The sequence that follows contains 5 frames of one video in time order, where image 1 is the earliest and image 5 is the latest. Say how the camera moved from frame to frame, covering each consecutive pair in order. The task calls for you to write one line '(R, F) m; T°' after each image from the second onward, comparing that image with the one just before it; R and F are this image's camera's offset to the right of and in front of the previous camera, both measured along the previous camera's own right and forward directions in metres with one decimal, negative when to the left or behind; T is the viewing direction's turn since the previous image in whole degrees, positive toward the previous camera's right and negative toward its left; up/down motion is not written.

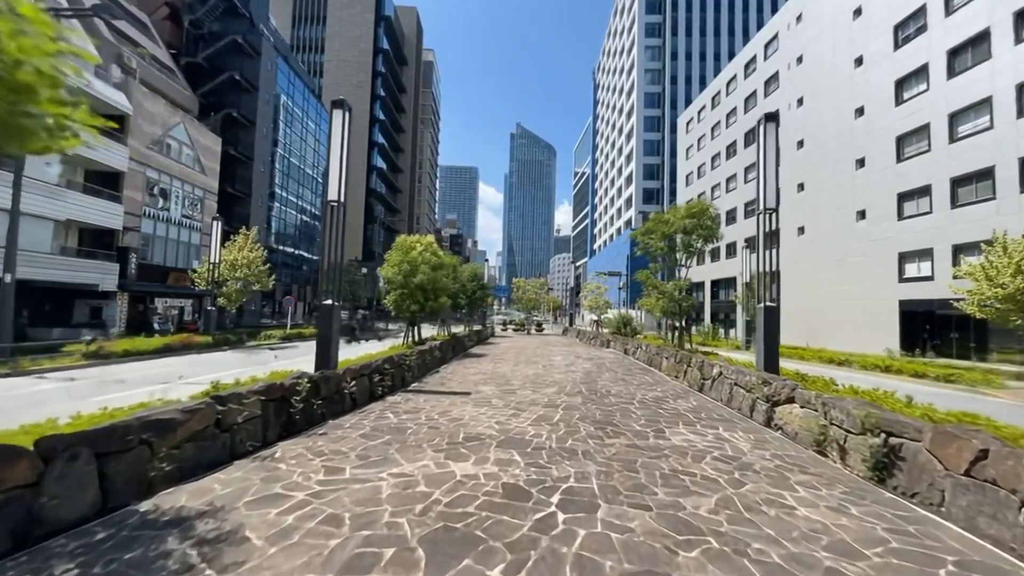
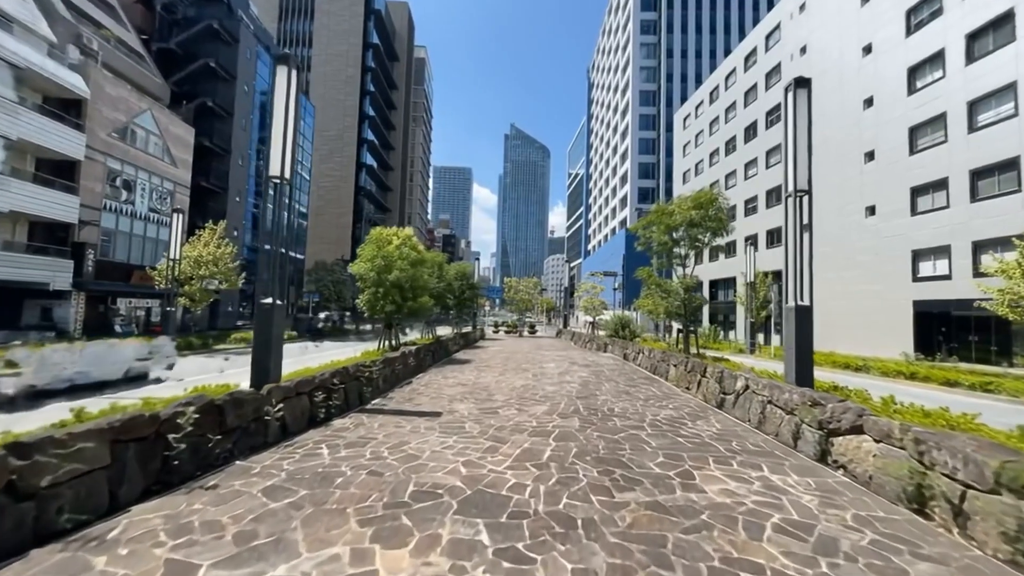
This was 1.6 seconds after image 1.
(+0.2, +1.4) m; +1°
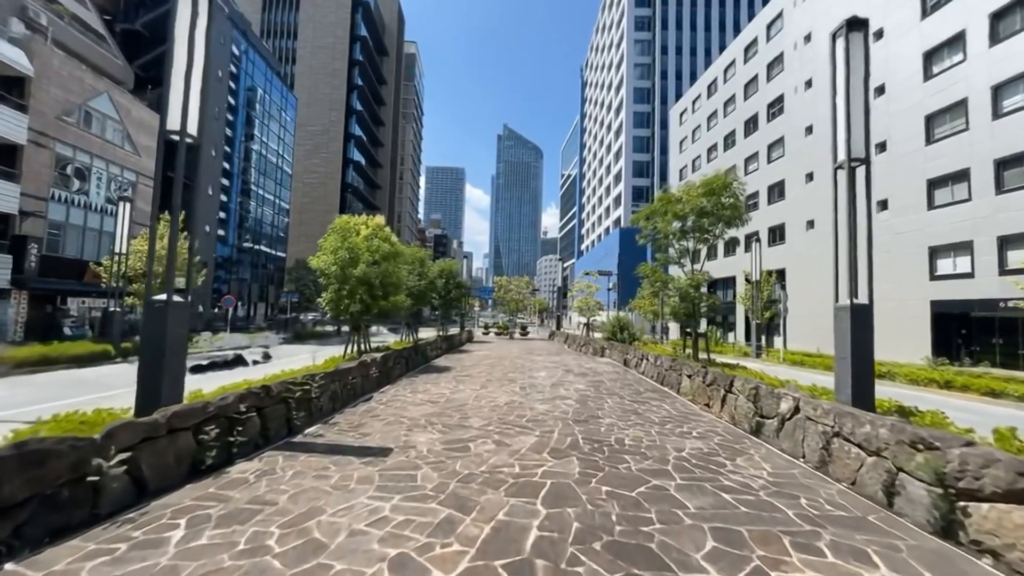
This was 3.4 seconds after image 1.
(+0.2, +1.5) m; +1°
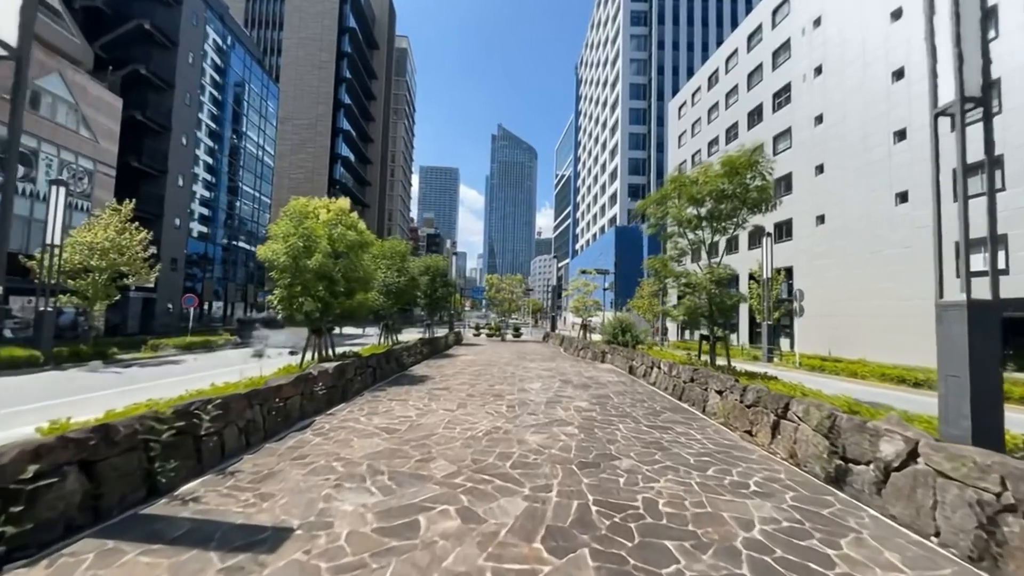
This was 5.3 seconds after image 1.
(+0.1, +1.6) m; +1°
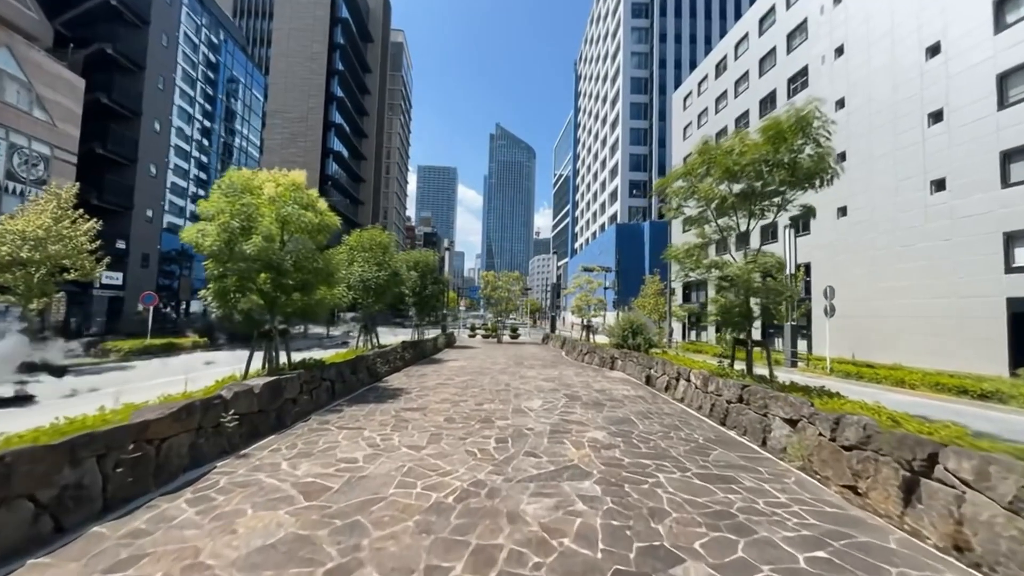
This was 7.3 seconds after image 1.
(+0.1, +1.7) m; 0°
